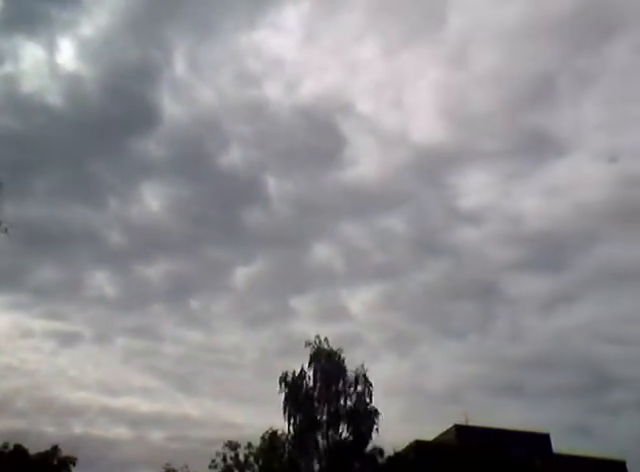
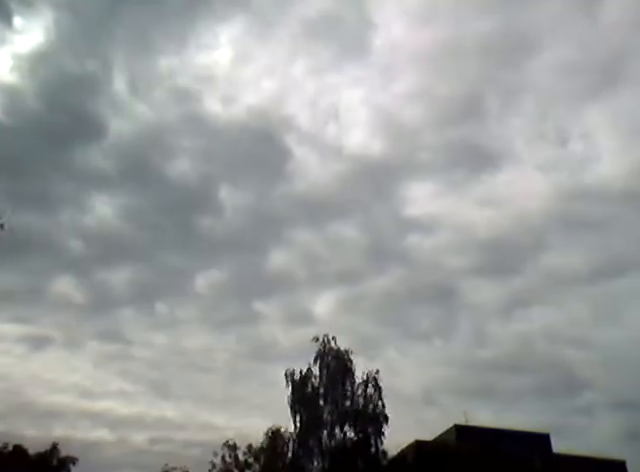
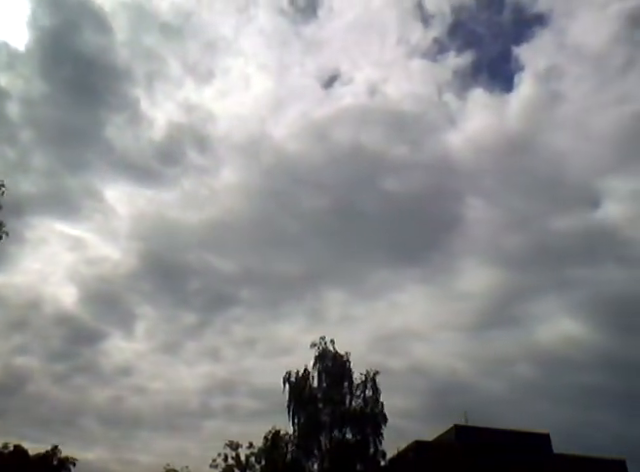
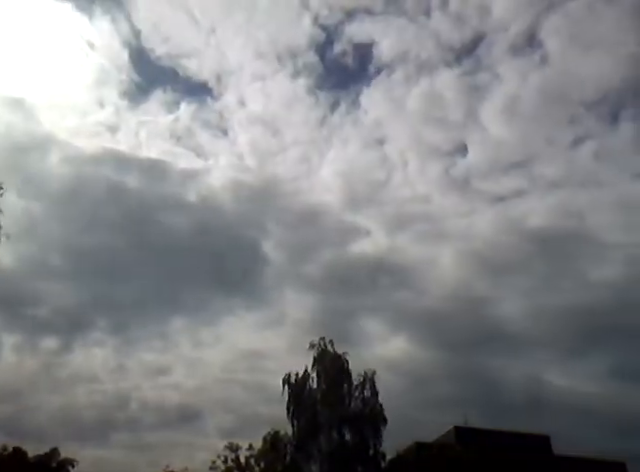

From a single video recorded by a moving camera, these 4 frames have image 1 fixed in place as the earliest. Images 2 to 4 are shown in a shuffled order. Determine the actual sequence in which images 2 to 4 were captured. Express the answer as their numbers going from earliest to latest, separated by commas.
2, 3, 4
